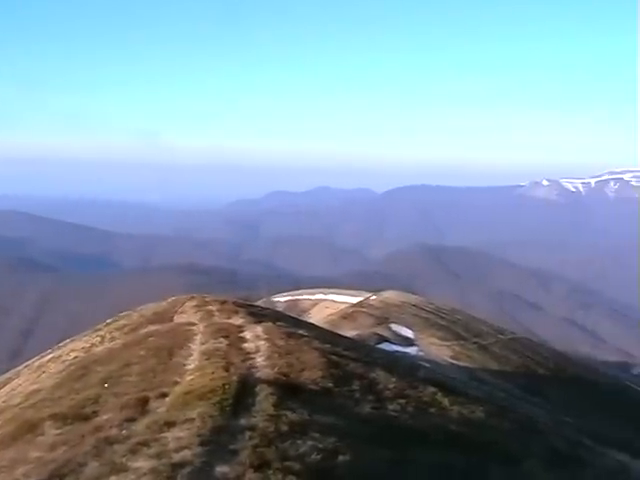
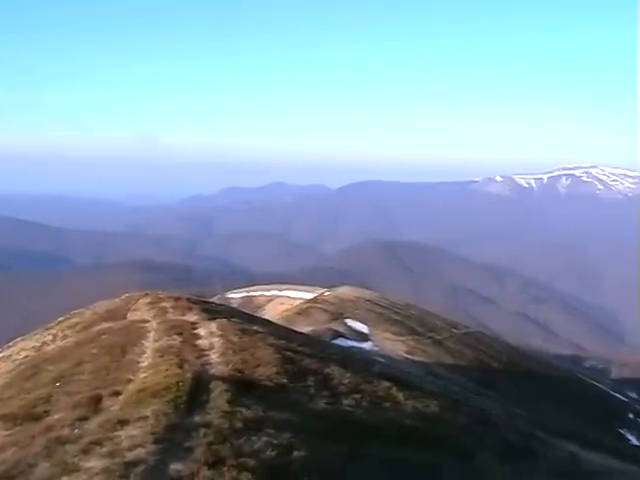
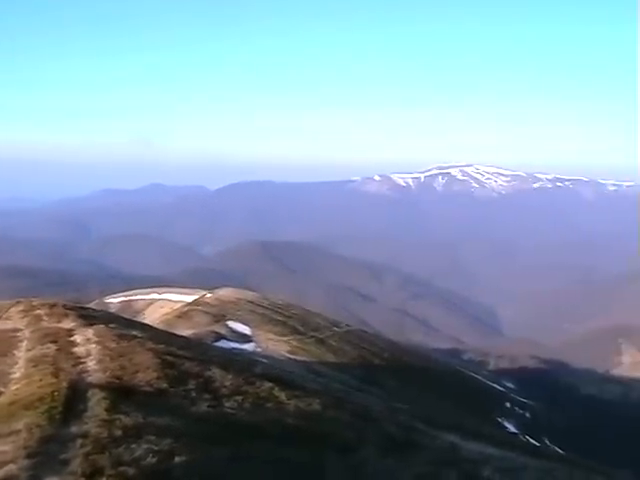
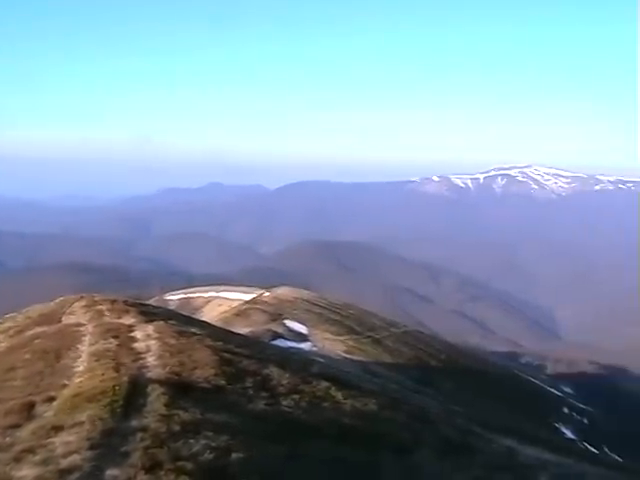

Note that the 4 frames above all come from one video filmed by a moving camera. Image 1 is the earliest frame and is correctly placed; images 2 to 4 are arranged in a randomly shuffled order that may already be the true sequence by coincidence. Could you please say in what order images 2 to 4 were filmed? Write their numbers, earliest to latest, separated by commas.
2, 4, 3
